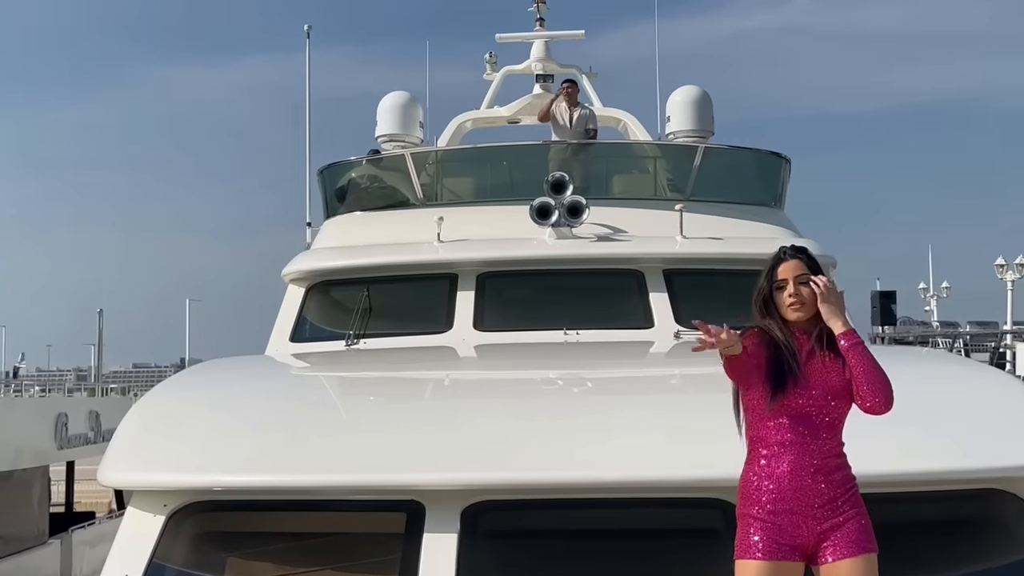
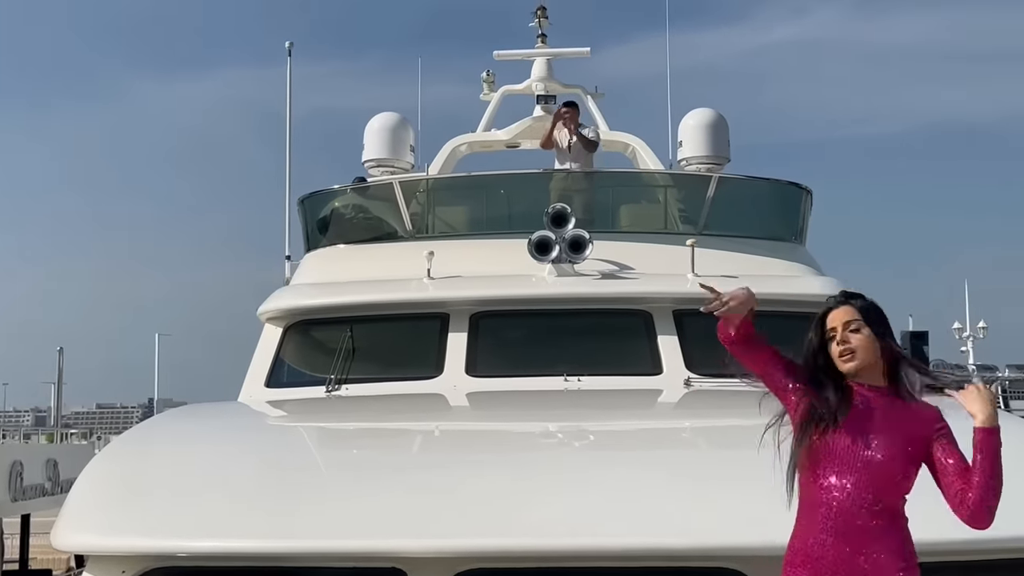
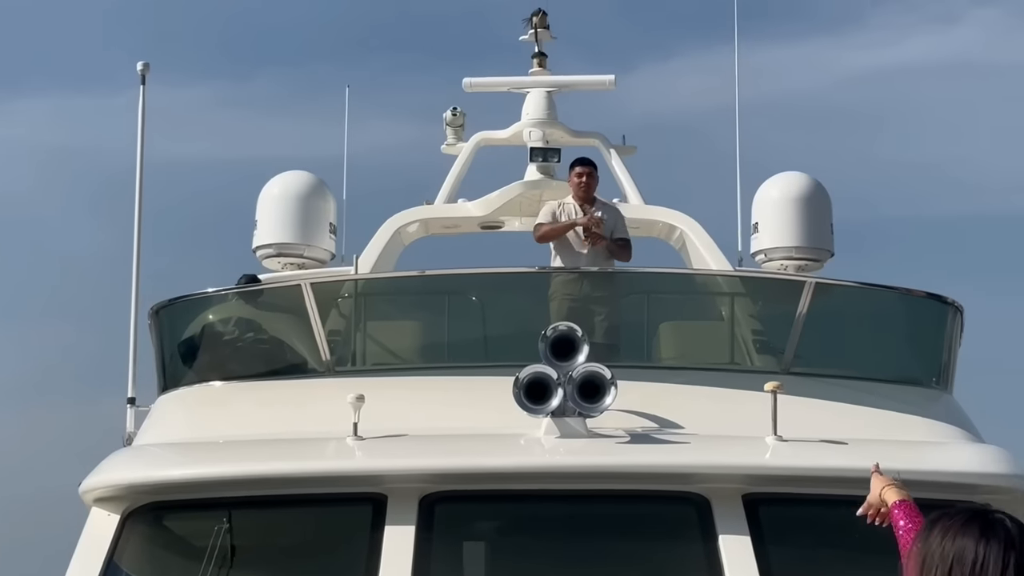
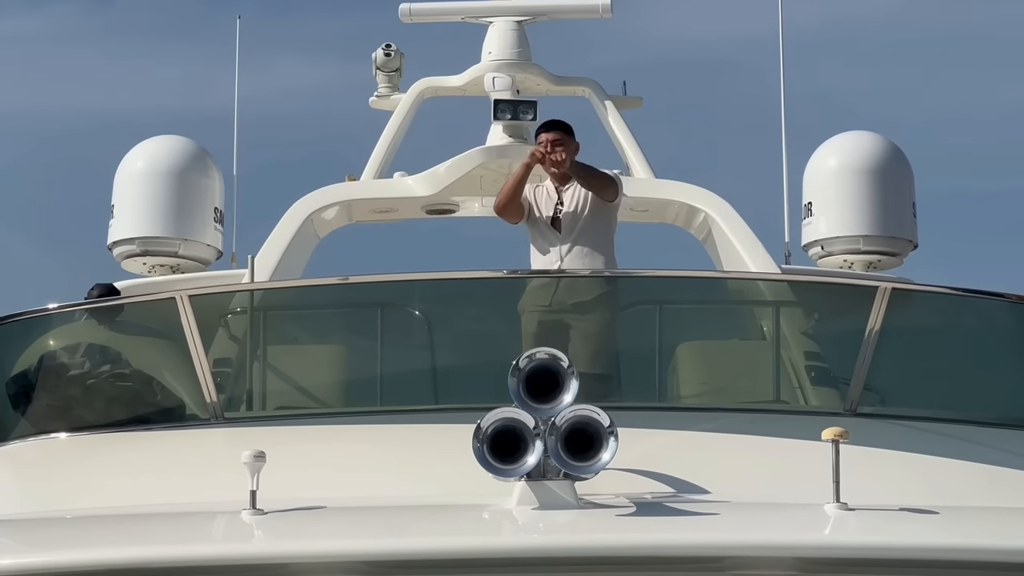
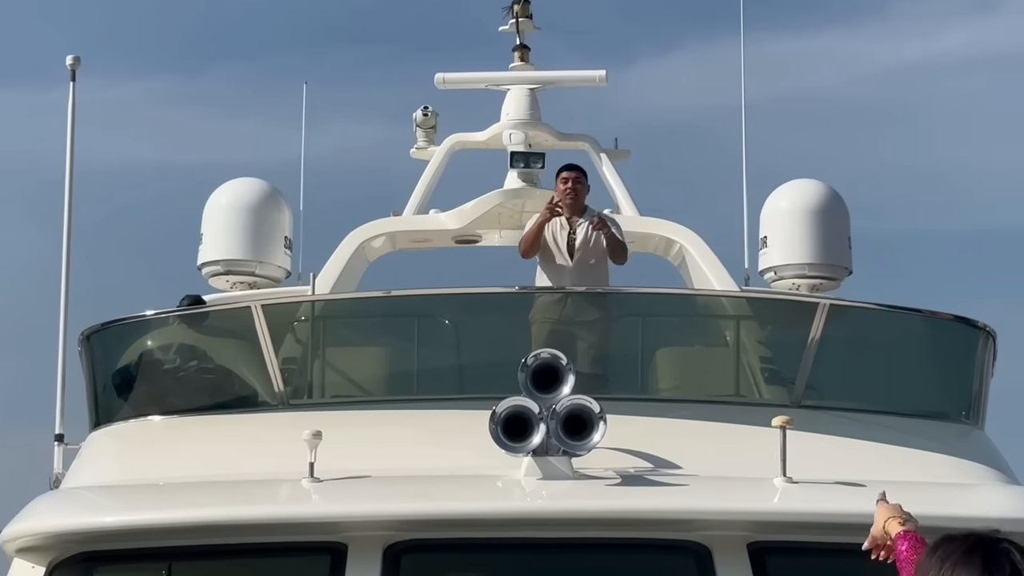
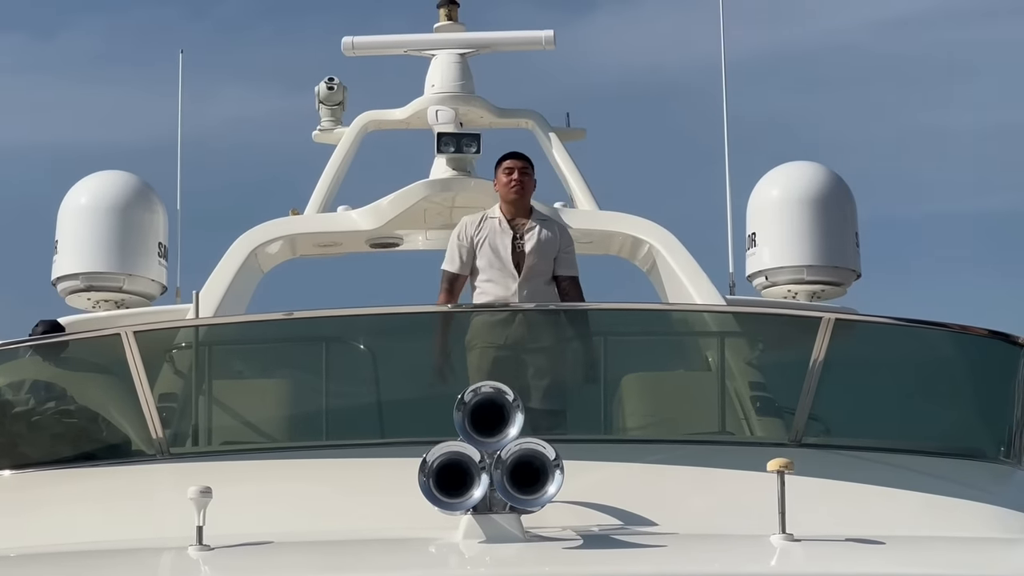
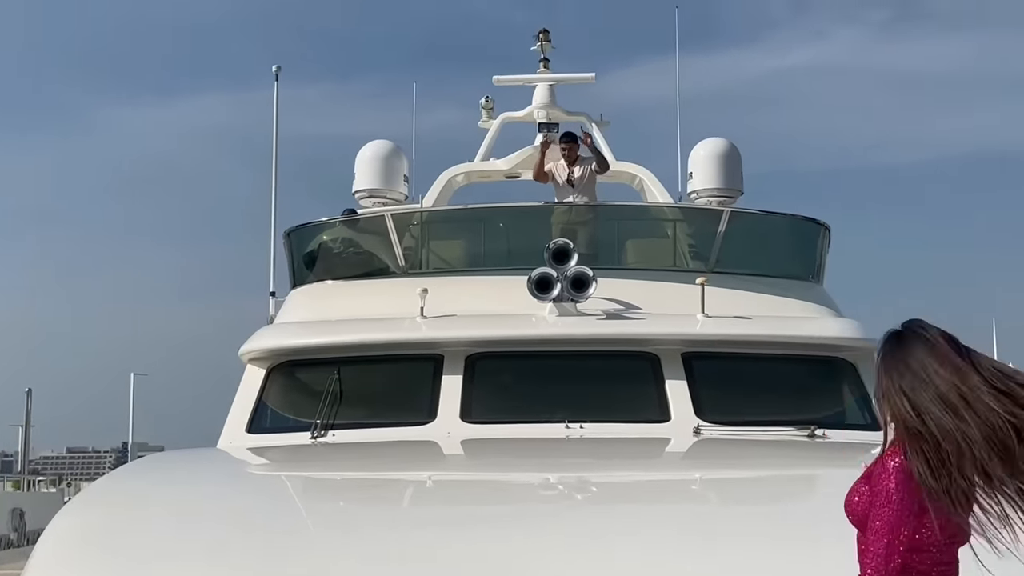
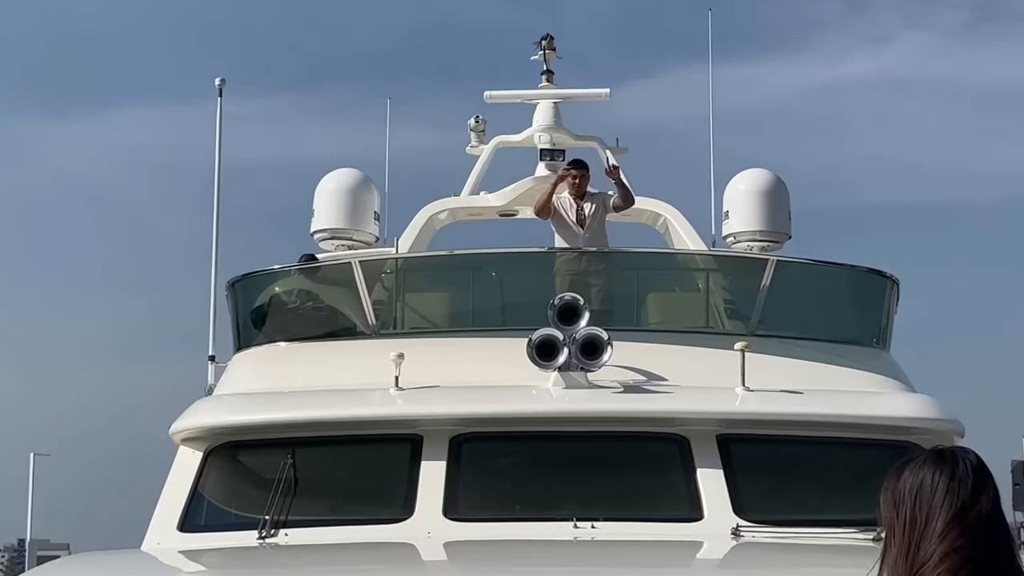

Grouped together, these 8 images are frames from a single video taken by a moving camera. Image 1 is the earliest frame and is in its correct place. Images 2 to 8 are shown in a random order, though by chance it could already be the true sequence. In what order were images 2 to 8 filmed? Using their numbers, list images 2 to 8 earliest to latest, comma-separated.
2, 7, 8, 3, 5, 4, 6
